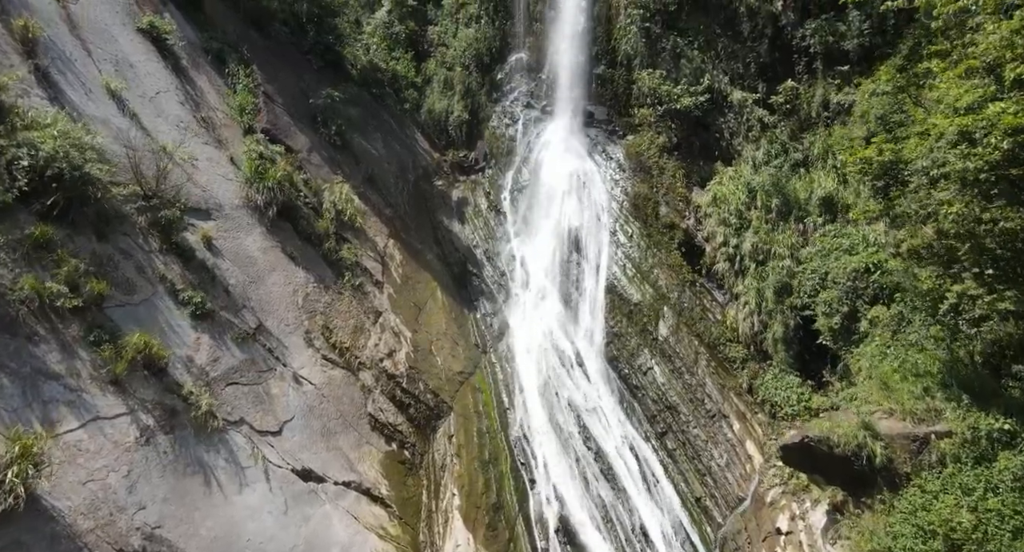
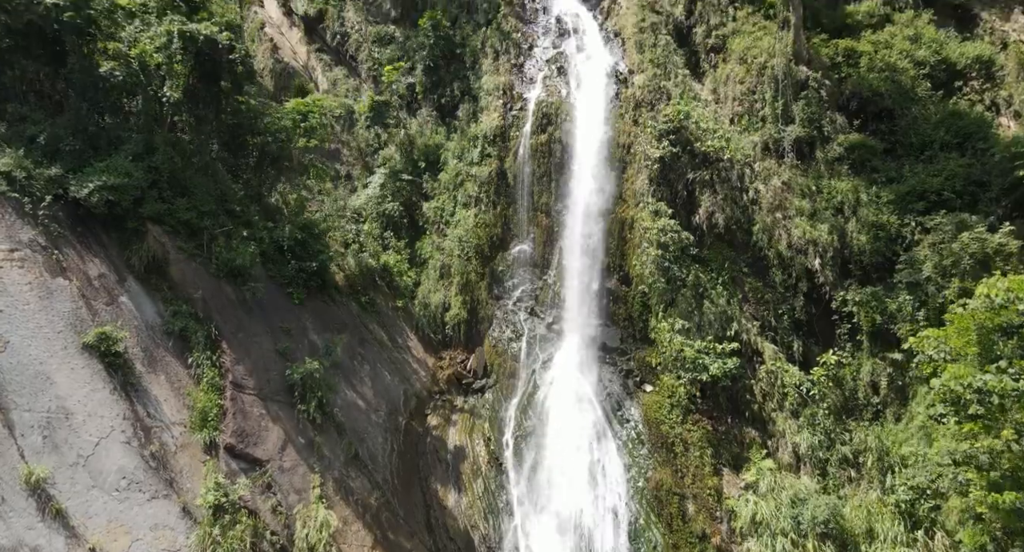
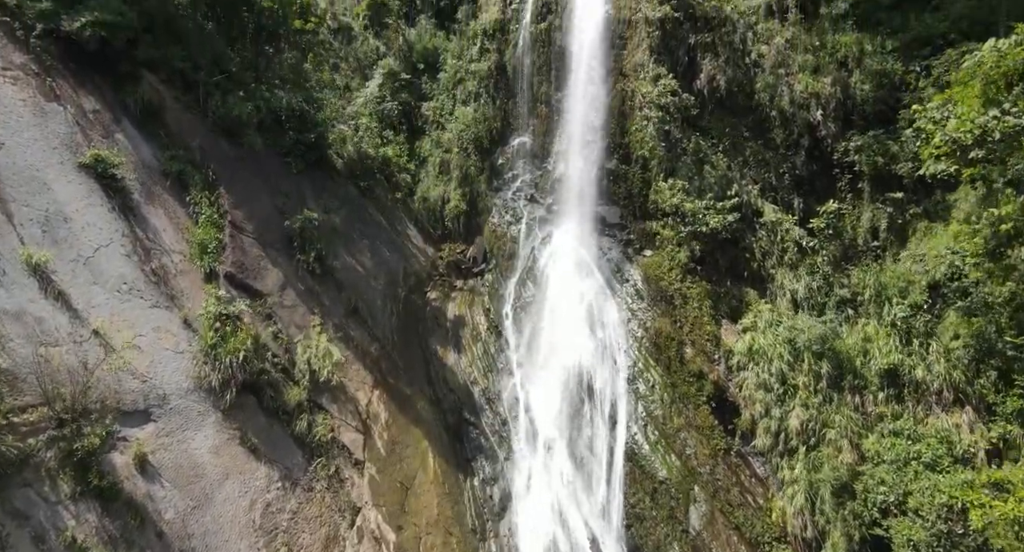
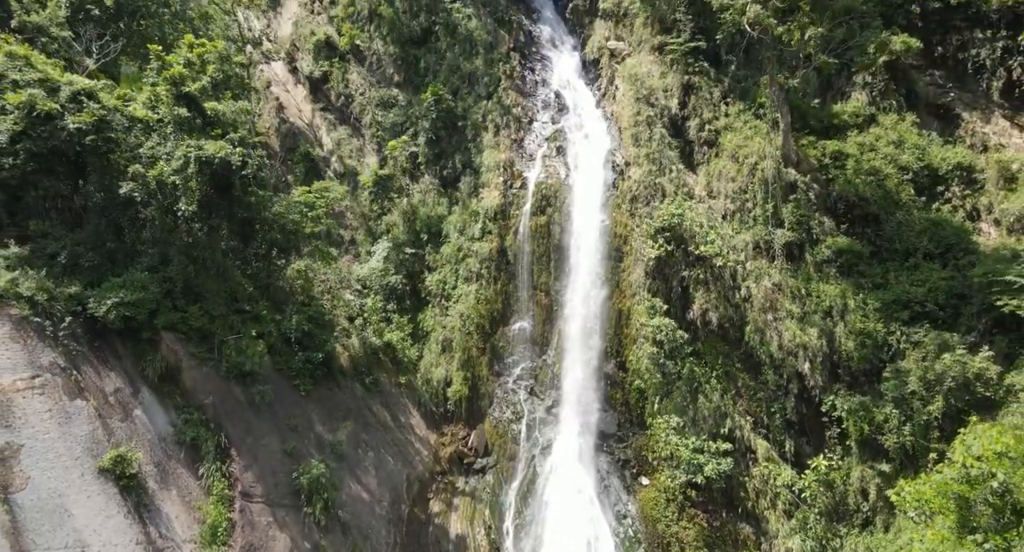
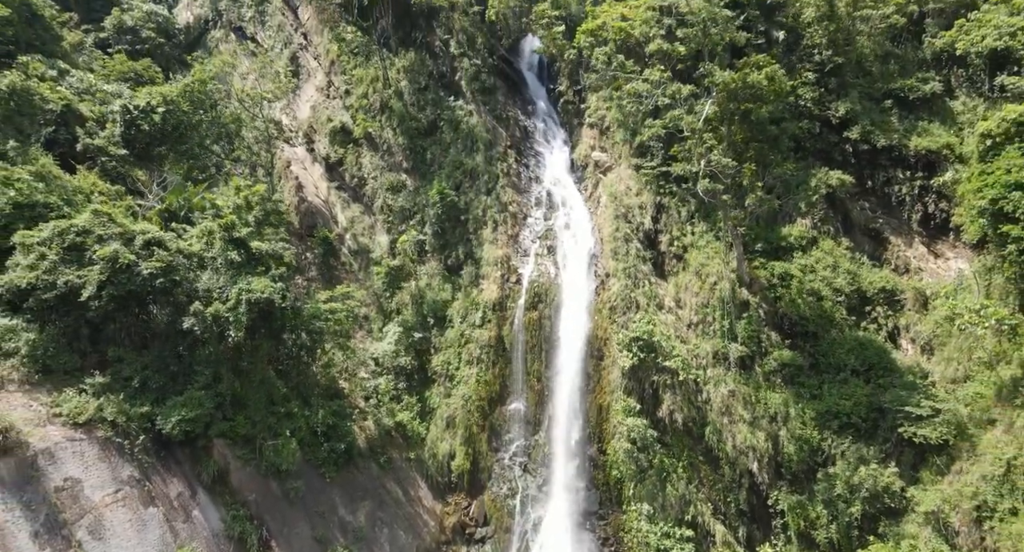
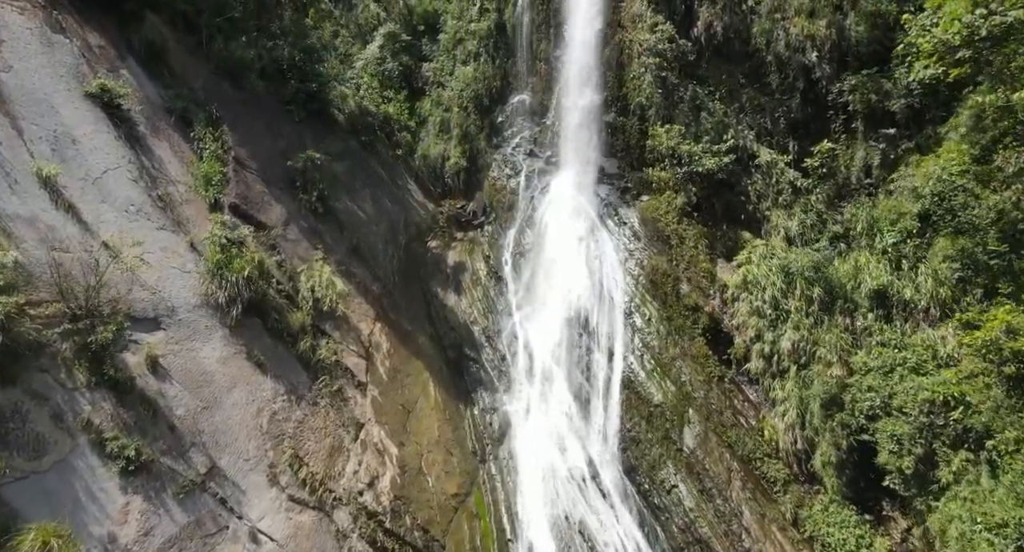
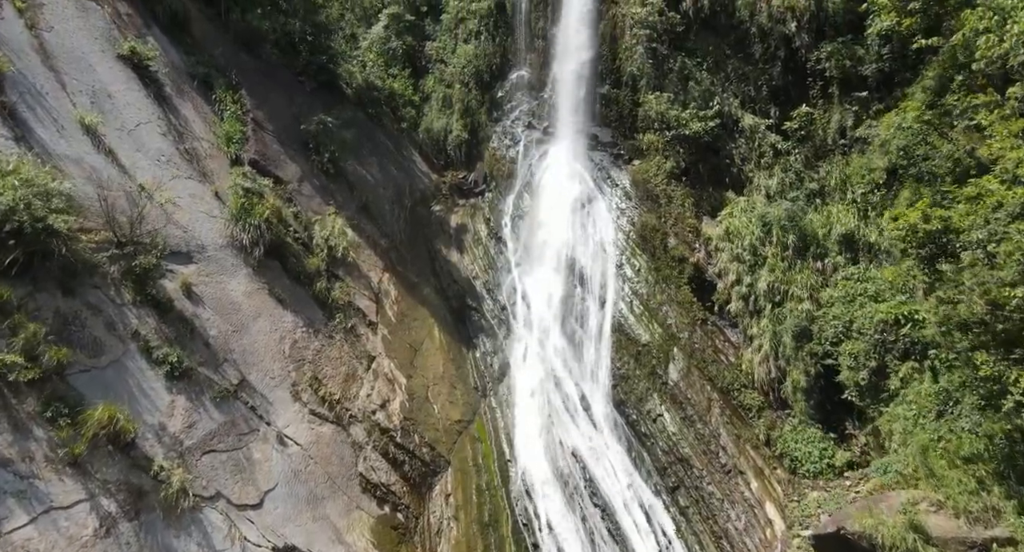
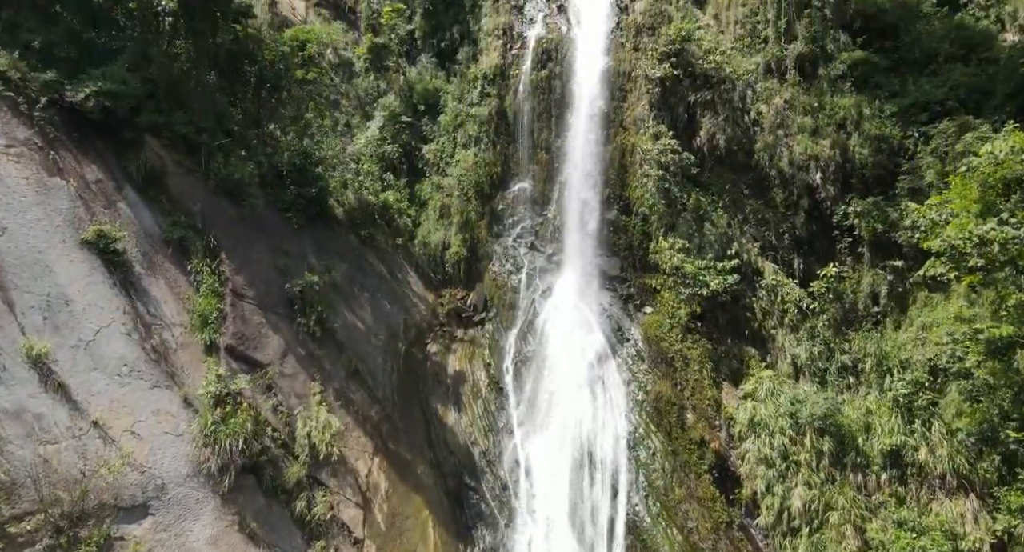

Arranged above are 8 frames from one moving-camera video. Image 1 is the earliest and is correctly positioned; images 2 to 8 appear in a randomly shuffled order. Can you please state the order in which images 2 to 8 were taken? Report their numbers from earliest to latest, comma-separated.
7, 6, 3, 8, 2, 4, 5
